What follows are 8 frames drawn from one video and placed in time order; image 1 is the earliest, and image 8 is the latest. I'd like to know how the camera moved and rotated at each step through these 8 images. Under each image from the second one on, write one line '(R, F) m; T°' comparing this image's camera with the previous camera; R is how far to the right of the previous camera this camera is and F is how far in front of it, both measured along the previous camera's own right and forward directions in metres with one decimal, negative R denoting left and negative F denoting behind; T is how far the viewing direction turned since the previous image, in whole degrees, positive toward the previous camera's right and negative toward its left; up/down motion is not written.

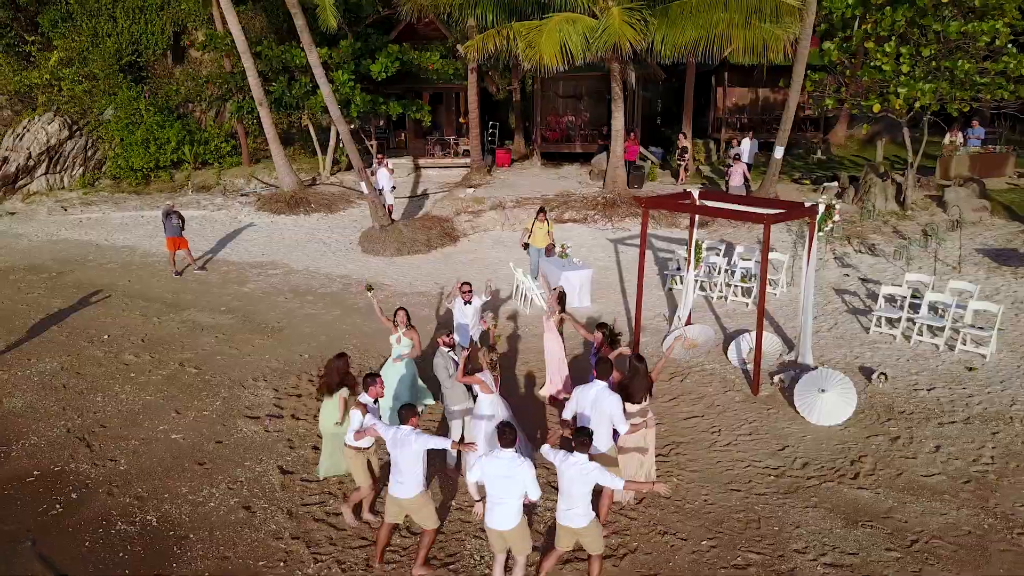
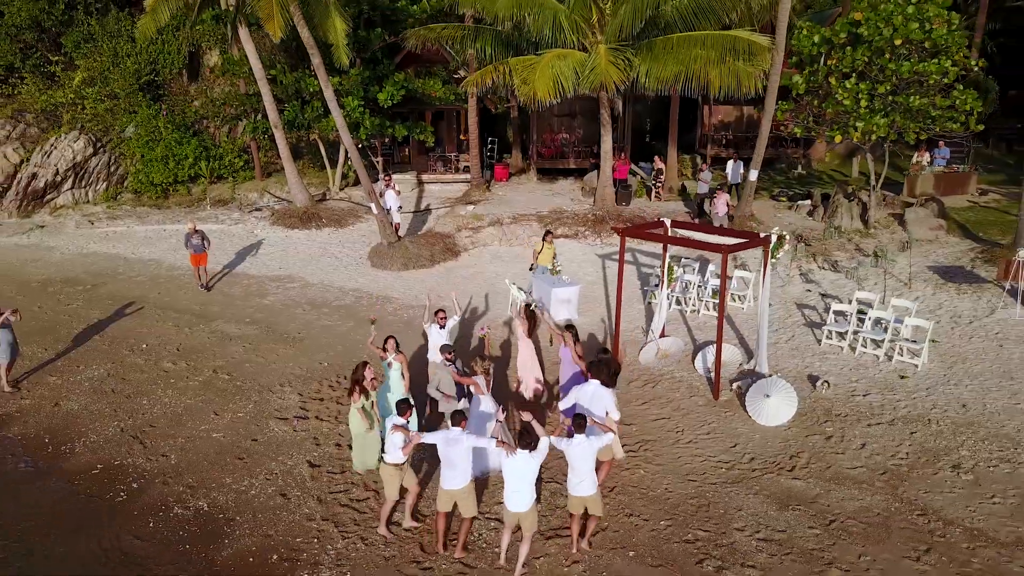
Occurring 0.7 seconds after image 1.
(0.0, -1.3) m; 0°
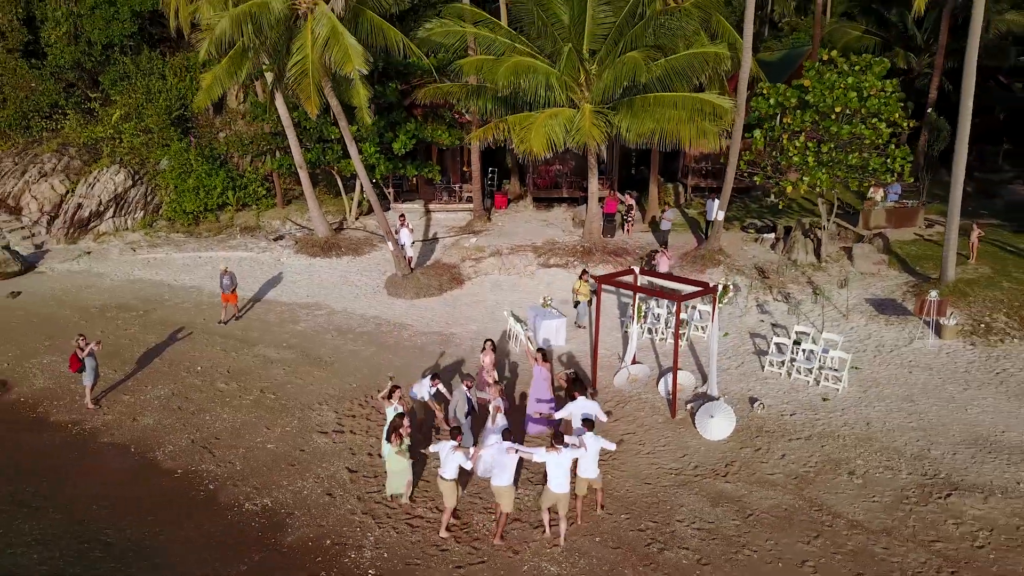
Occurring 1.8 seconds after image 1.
(0.0, -2.3) m; 0°
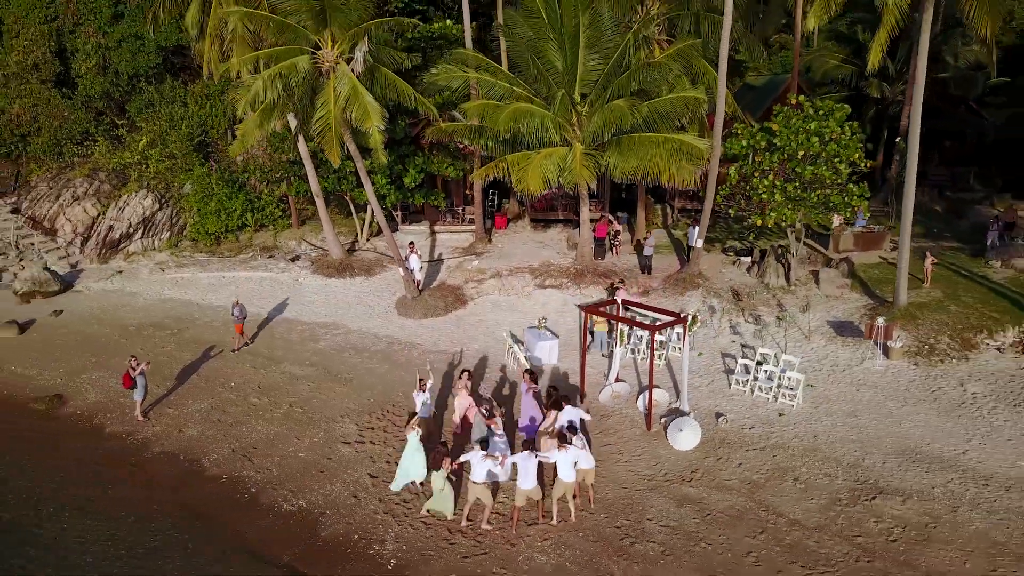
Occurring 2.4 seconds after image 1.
(0.0, -1.9) m; 0°
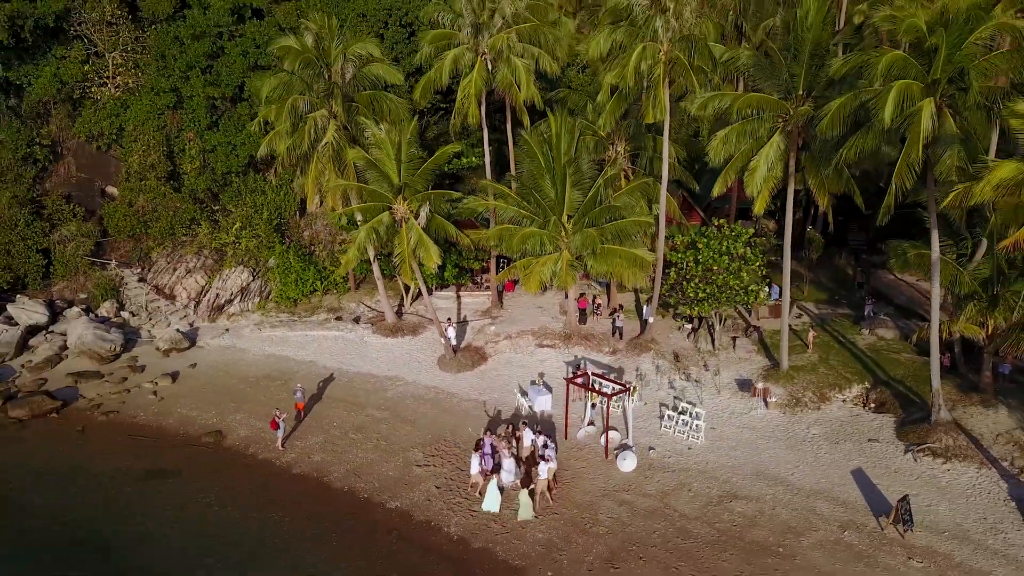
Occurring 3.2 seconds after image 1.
(-0.2, -8.5) m; 0°
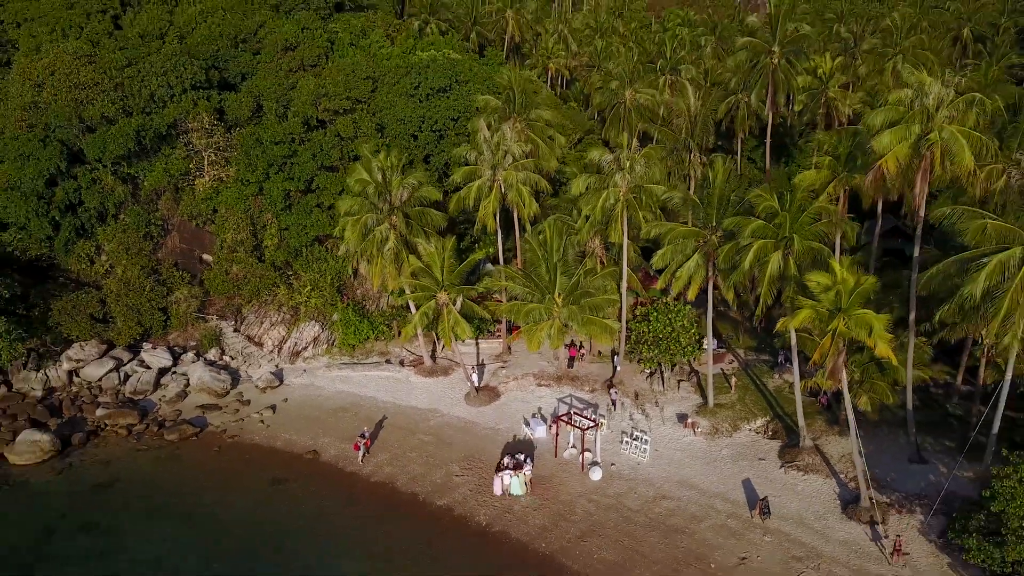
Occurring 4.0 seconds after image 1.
(-0.2, -11.1) m; 0°
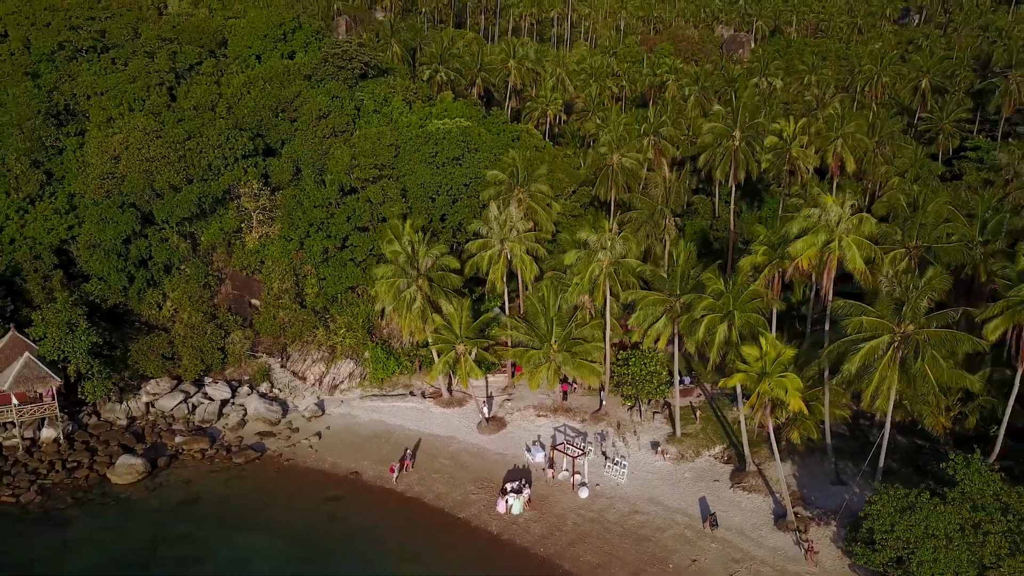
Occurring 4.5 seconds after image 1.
(-0.2, -8.5) m; 0°
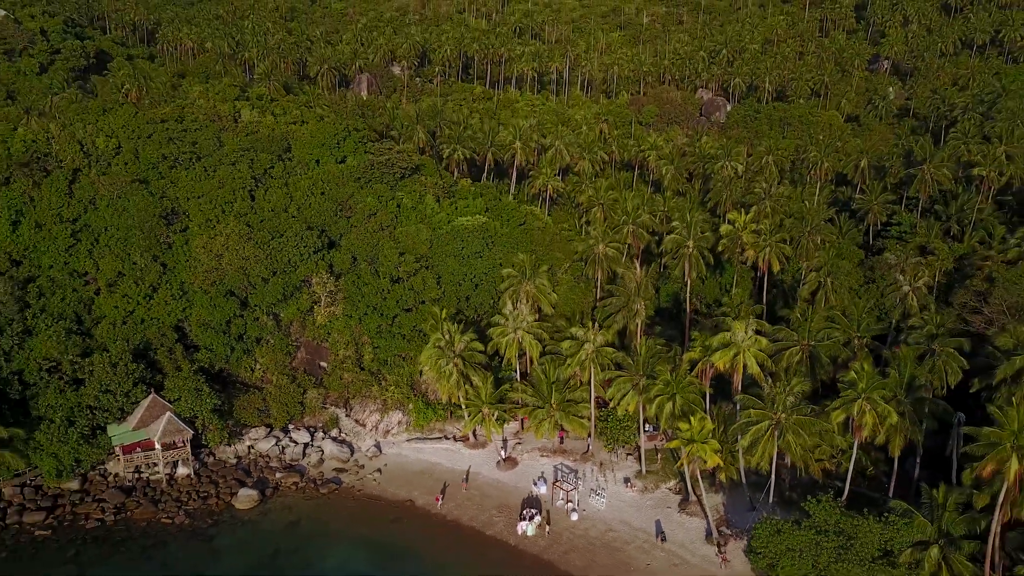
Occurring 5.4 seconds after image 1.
(-0.7, -17.3) m; 0°
